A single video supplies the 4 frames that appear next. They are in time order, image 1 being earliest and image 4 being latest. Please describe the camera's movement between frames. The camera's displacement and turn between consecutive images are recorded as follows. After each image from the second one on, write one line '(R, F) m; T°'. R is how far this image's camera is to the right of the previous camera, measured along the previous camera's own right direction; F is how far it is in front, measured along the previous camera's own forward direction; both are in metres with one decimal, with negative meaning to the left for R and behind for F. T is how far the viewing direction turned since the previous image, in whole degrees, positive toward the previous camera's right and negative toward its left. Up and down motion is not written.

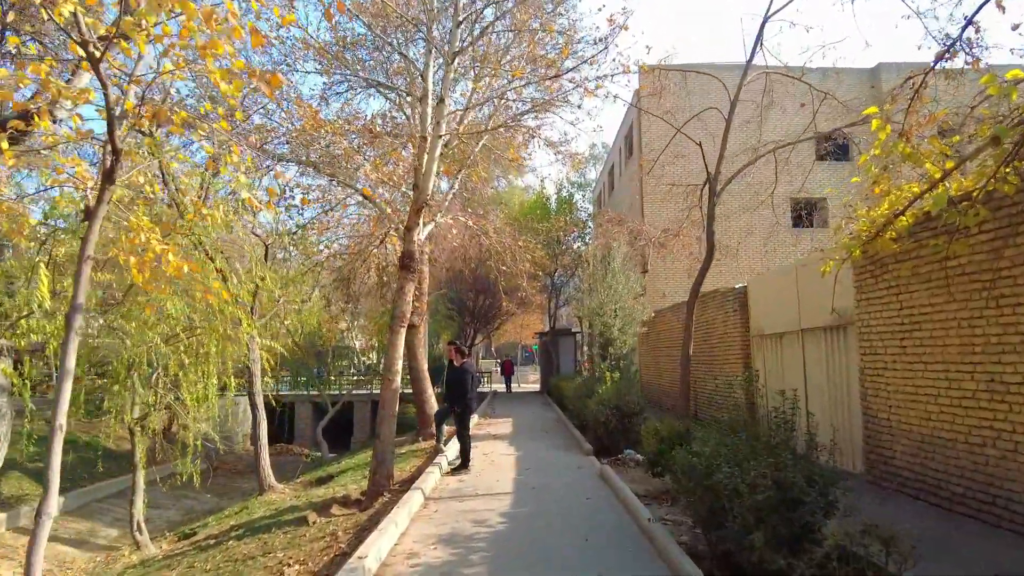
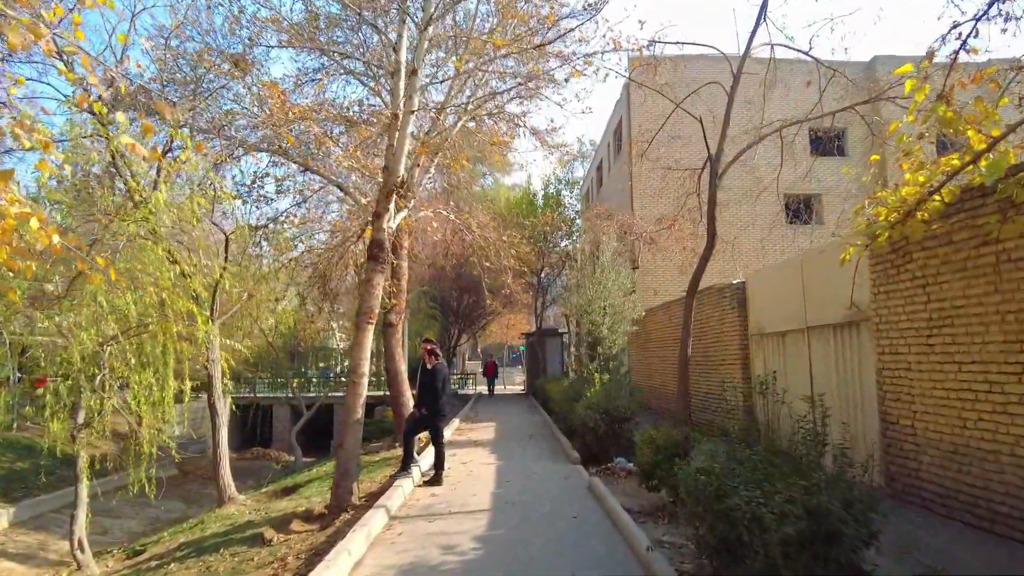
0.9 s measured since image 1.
(+0.1, +0.9) m; +1°
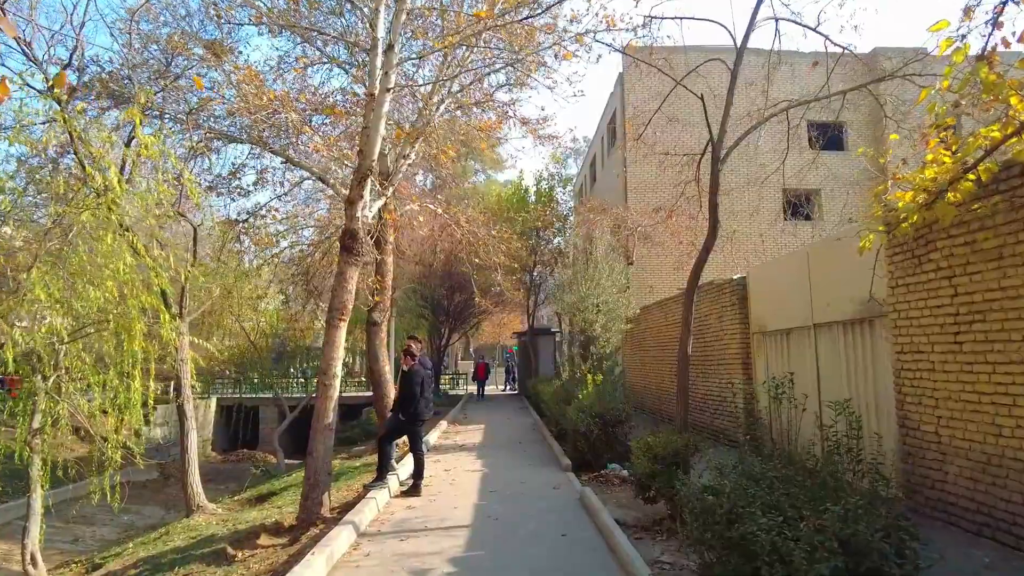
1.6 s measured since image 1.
(+0.1, +0.6) m; +1°
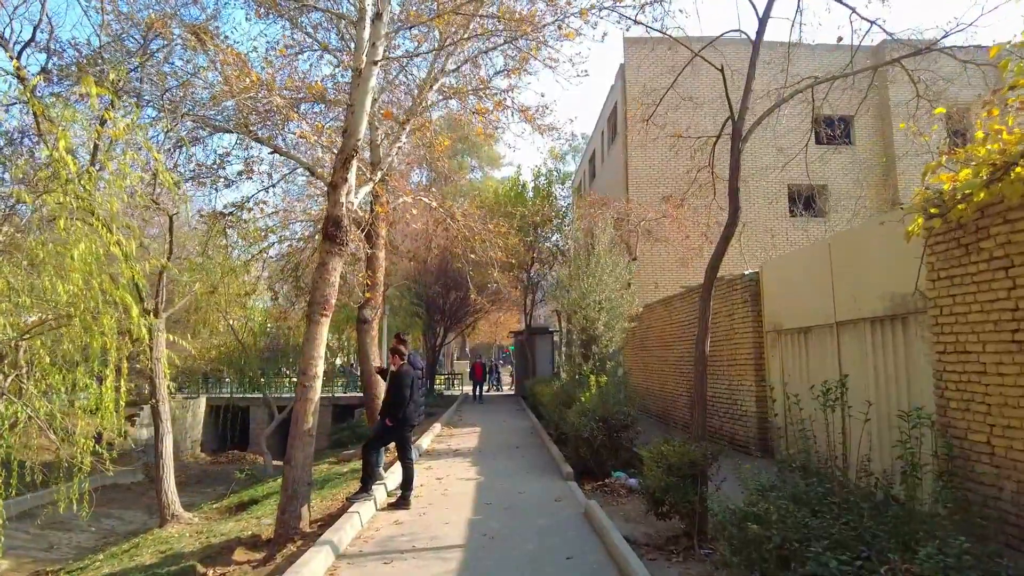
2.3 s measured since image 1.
(0.0, +0.7) m; 0°
